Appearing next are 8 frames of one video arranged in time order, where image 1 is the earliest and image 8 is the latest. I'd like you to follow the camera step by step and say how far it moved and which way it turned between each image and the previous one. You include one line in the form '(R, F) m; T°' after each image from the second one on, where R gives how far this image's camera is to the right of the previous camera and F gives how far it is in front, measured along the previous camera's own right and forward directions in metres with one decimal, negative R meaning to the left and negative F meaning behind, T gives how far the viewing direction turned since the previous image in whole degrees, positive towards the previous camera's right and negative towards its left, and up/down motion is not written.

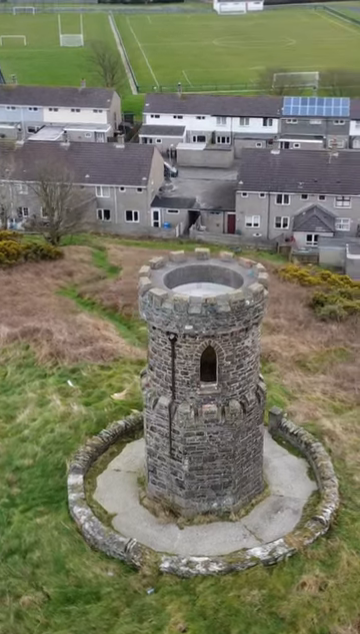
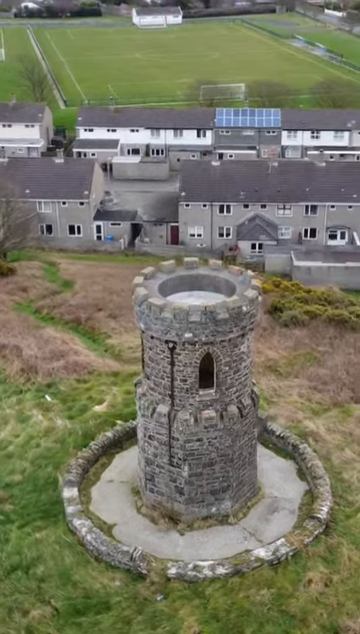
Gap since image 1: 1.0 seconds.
(-1.0, -0.2) m; +4°
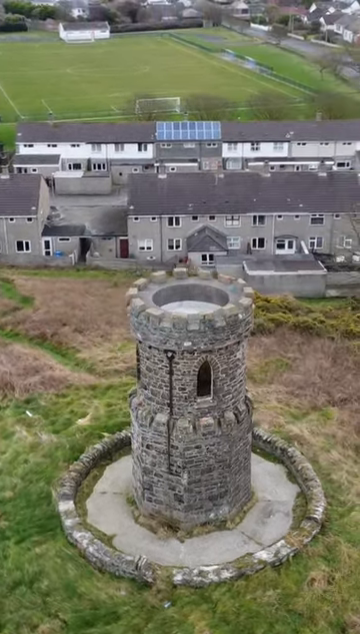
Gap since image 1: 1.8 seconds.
(-0.9, -0.2) m; +4°
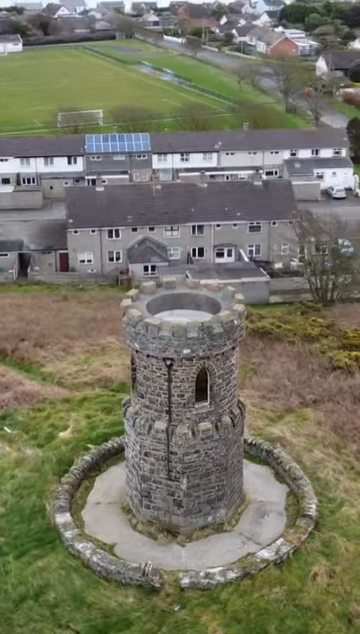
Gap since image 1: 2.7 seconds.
(-1.1, -0.3) m; +5°
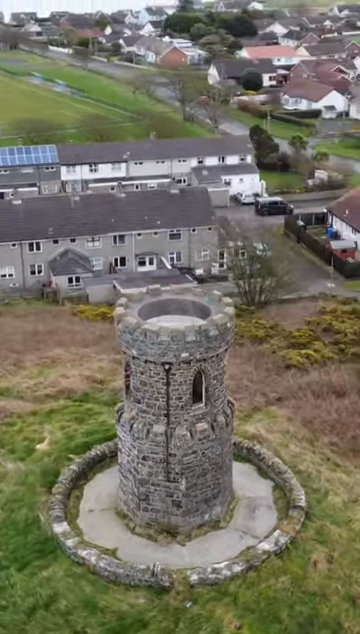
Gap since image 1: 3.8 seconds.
(-1.4, -0.4) m; +6°
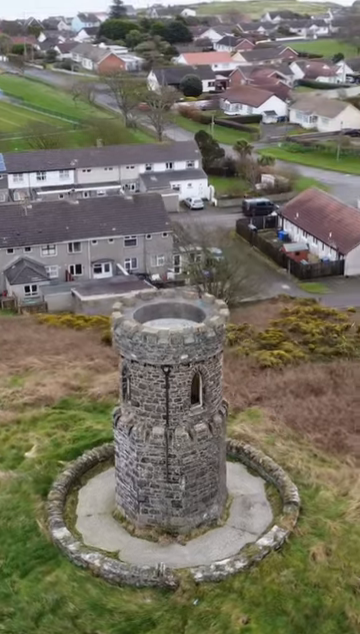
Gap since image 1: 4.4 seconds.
(-0.8, -0.2) m; +4°
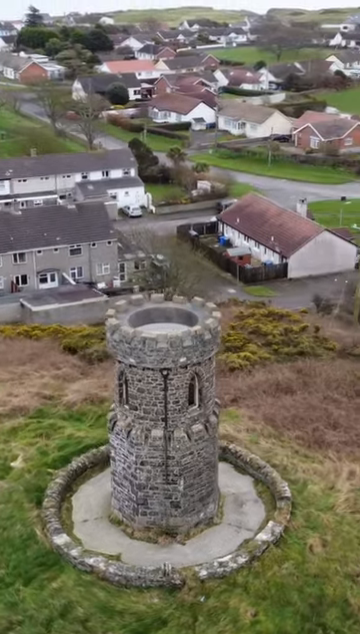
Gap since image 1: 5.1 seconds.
(-1.0, -0.3) m; +4°
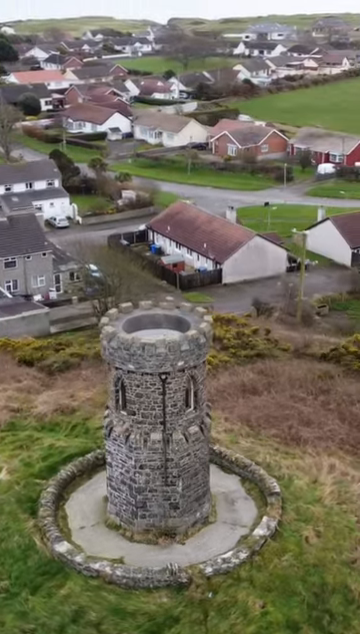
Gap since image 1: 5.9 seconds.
(-1.2, -0.4) m; +5°
